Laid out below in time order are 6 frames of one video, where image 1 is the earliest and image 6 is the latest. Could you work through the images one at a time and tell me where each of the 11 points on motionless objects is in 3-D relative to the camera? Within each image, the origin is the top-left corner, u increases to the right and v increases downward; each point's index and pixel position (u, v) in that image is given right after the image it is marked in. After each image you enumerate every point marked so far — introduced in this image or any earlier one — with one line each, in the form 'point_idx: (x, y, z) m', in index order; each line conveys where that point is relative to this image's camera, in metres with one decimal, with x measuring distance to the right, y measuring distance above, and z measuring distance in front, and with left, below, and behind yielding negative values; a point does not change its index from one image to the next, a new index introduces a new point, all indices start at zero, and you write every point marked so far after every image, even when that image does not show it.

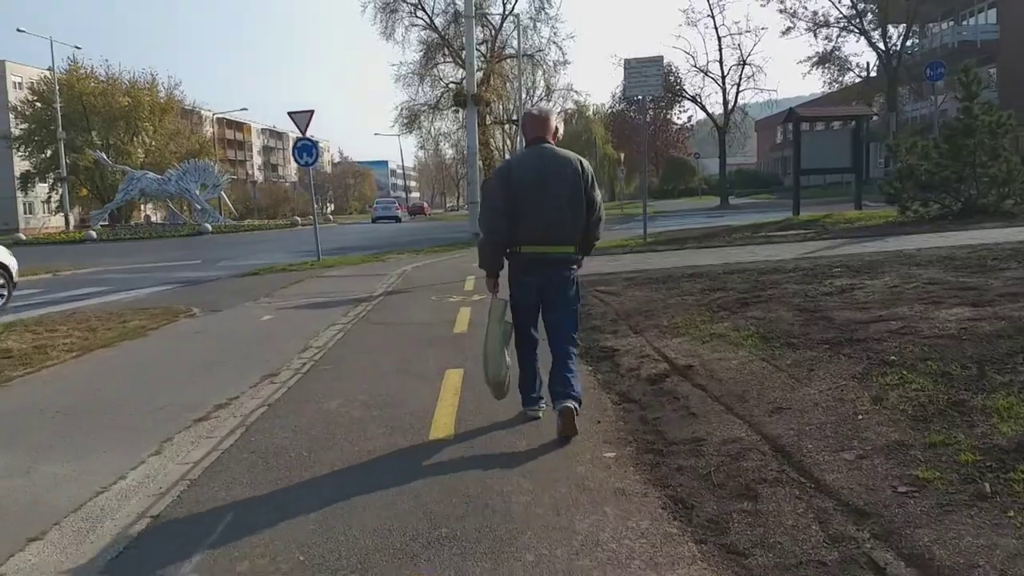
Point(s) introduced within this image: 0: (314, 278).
0: (-4.8, +0.3, +17.6) m
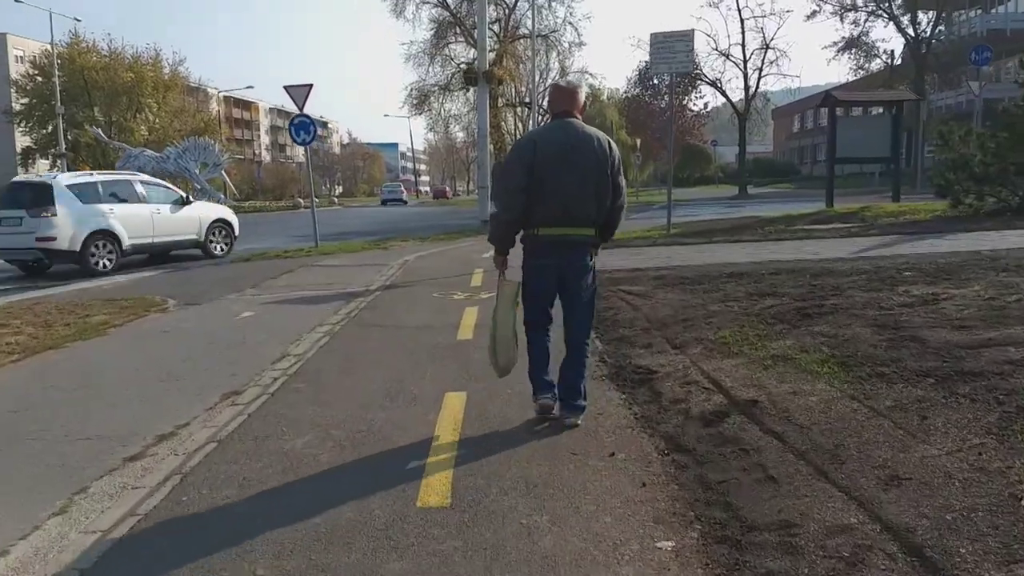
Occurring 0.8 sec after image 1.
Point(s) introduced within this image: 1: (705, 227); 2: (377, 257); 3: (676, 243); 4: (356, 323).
0: (-4.6, +0.5, +16.3) m
1: (+4.5, +1.4, +17.1) m
2: (-3.3, +0.8, +17.7) m
3: (+3.3, +0.9, +14.6) m
4: (-2.0, -0.5, +9.2) m
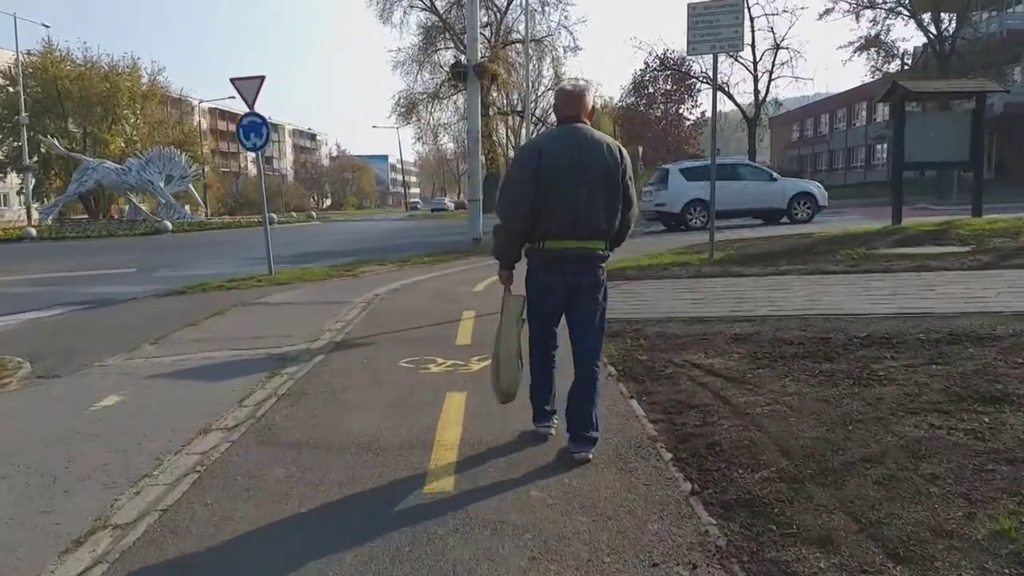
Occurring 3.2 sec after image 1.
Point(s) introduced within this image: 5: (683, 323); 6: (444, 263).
0: (-4.6, -0.3, +12.6) m
1: (+4.5, +0.7, +13.5) m
2: (-3.3, 0.0, +14.0) m
3: (+3.3, +0.2, +11.0) m
4: (-1.9, -1.1, +5.5) m
5: (+1.9, -0.4, +7.9) m
6: (-1.7, +0.6, +18.0) m
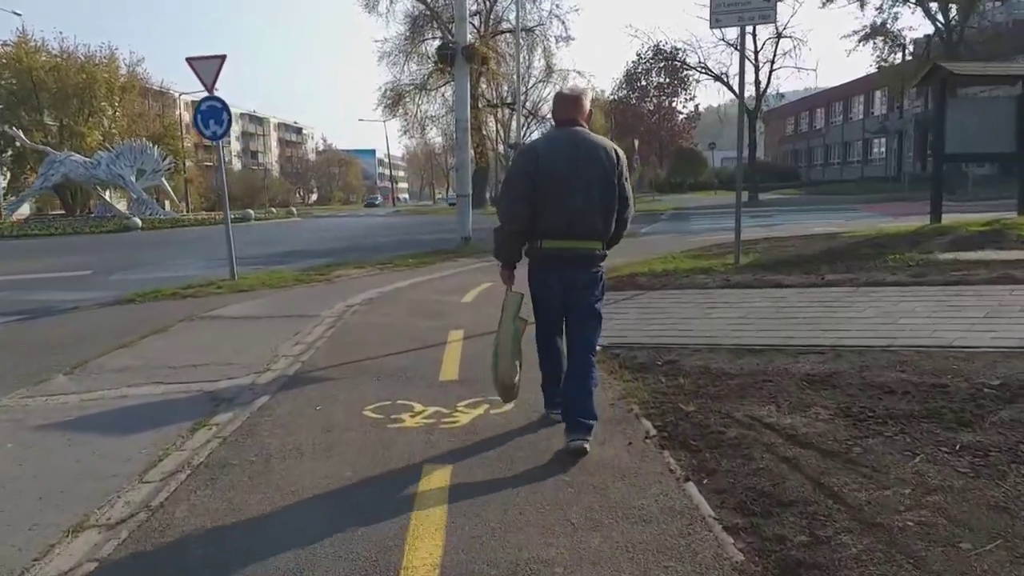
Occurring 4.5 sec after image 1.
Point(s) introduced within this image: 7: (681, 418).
0: (-4.7, -0.4, +10.7) m
1: (+4.4, +0.6, +11.8) m
2: (-3.4, -0.2, +12.2) m
3: (+3.2, 0.0, +9.3) m
4: (-1.9, -1.3, +3.7) m
5: (+1.8, -0.6, +6.2) m
6: (-1.9, +0.5, +16.2) m
7: (+1.2, -0.9, +4.9) m
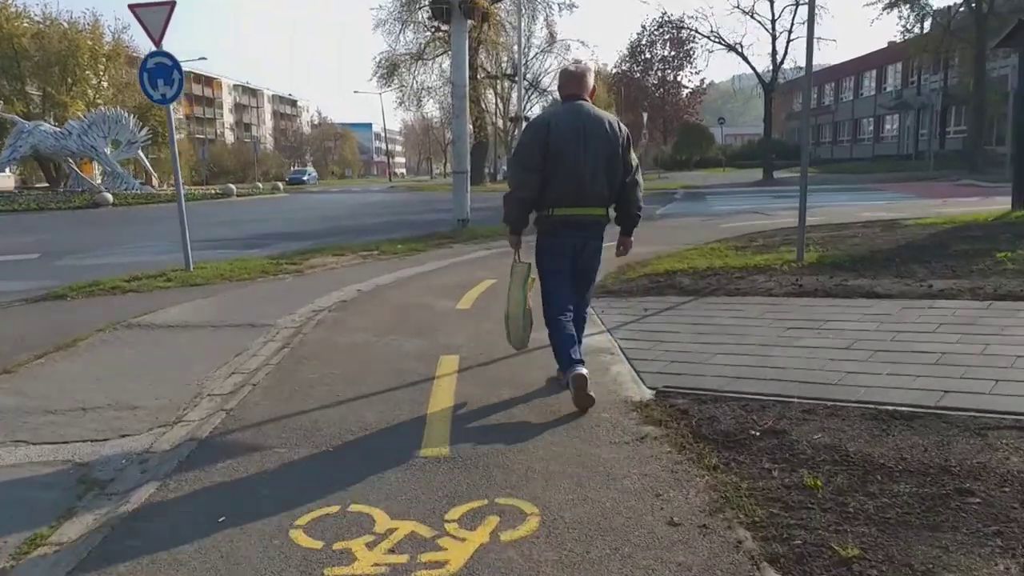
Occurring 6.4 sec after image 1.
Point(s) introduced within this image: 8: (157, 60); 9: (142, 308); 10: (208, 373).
0: (-4.6, -0.4, +8.5) m
1: (+4.5, +0.5, +9.6) m
2: (-3.3, -0.1, +10.0) m
3: (+3.3, -0.1, +7.1) m
4: (-1.8, -1.5, +1.6) m
5: (+2.0, -0.8, +4.0) m
6: (-1.8, +0.7, +14.0) m
7: (+1.3, -1.1, +2.8) m
8: (-5.8, +3.7, +11.9) m
9: (-5.0, -0.2, +9.8) m
10: (-2.6, -0.7, +6.3) m
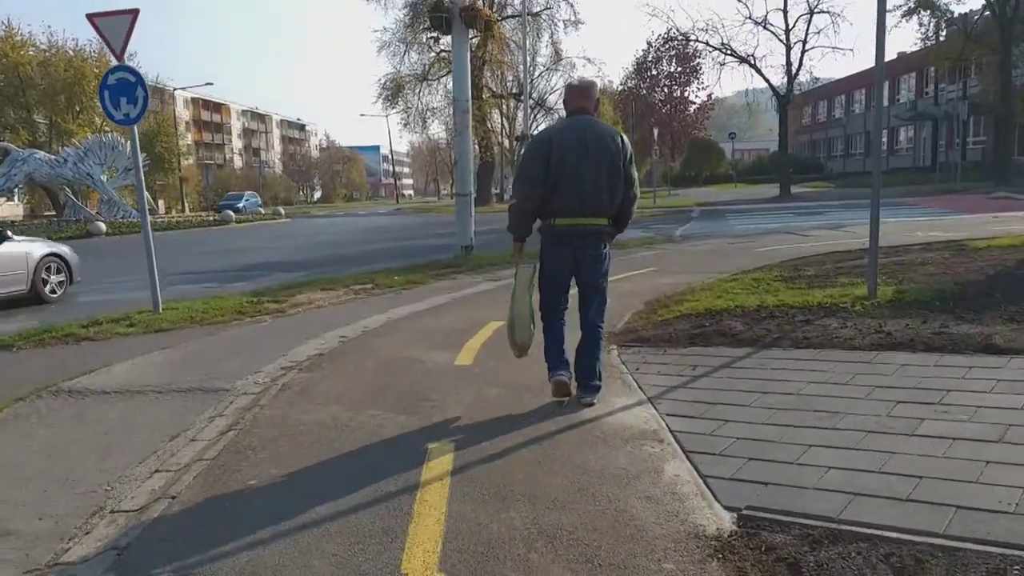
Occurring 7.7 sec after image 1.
0: (-4.4, -1.0, +7.0) m
1: (+4.6, +0.1, +7.9) m
2: (-3.2, -0.7, +8.4) m
3: (+3.4, -0.4, +5.5) m
4: (-1.7, -1.9, 0.0) m
5: (+2.0, -1.1, +2.4) m
6: (-1.6, 0.0, +12.4) m
7: (+1.3, -1.4, +1.2) m
8: (-5.7, +3.1, +10.5) m
9: (-4.8, -0.8, +8.3) m
10: (-2.5, -1.2, +4.8) m
